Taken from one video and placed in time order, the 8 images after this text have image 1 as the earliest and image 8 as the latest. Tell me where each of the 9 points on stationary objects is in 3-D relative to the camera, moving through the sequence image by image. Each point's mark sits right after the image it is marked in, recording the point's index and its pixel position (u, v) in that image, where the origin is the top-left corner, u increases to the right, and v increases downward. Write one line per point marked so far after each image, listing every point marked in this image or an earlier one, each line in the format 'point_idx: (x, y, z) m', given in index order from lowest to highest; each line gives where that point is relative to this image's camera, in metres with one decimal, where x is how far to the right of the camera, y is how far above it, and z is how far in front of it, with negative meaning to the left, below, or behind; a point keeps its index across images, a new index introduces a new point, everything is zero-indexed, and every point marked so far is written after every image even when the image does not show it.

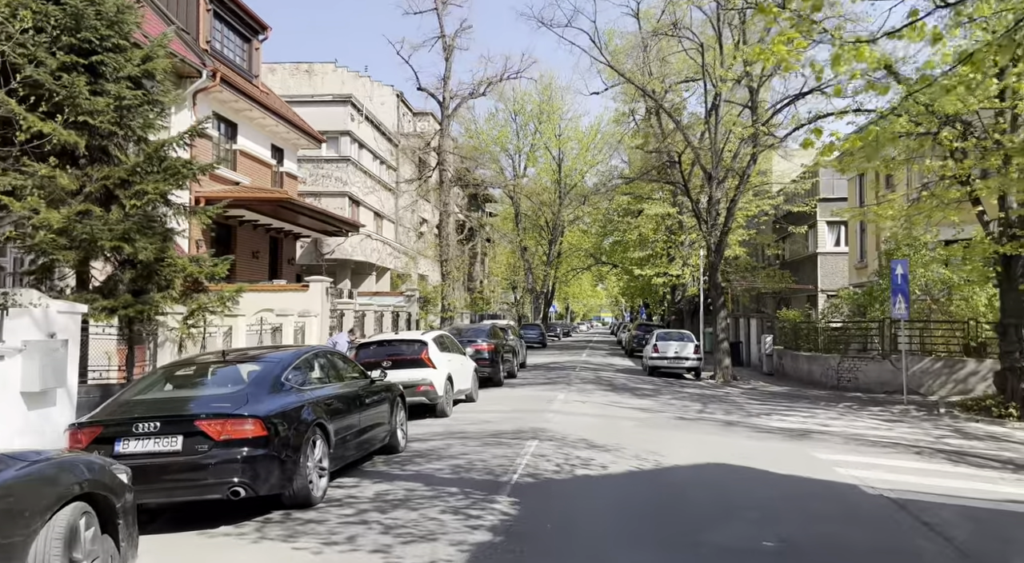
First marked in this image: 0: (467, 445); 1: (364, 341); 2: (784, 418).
0: (-0.6, -2.1, +10.5) m
1: (-2.5, -1.0, +13.9) m
2: (+5.1, -2.6, +15.1) m
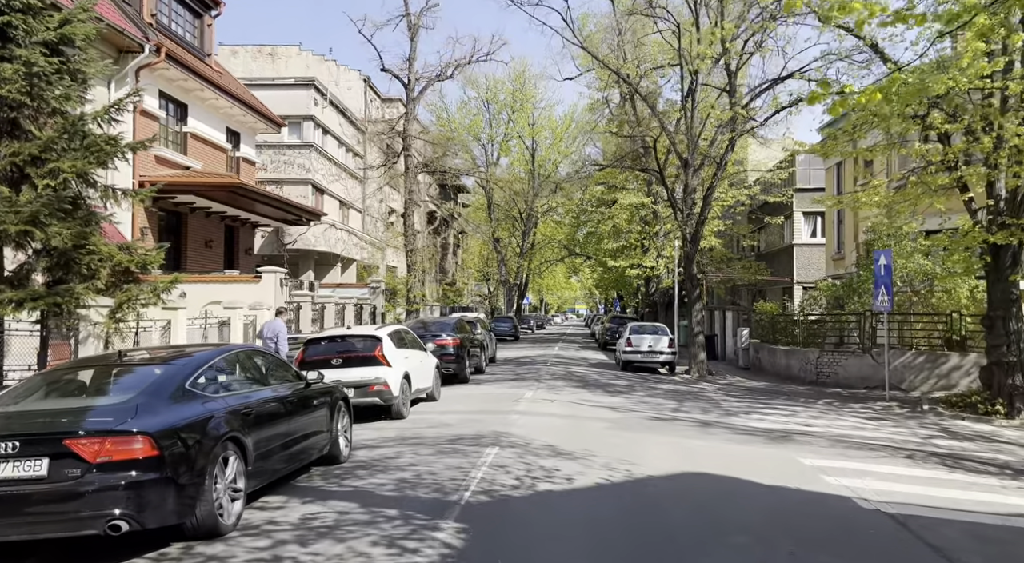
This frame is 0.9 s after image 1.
0: (-1.1, -2.0, +9.4) m
1: (-3.1, -0.9, +12.7) m
2: (+4.5, -2.4, +14.2) m
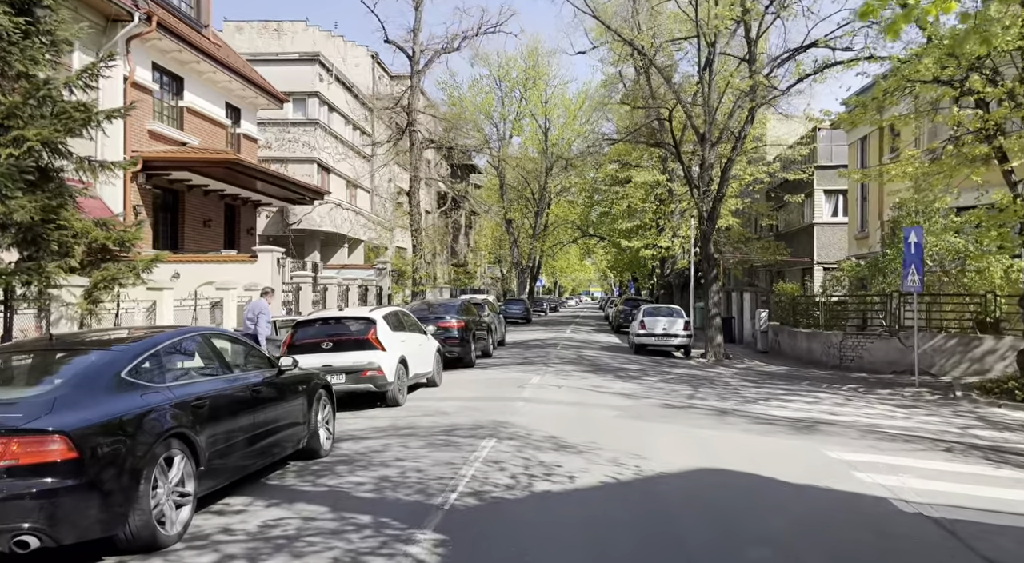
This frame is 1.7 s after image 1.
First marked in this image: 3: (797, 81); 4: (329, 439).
0: (-1.1, -1.8, +8.6) m
1: (-3.1, -0.5, +11.9) m
2: (+4.5, -2.0, +13.3) m
3: (+6.0, +4.2, +17.0) m
4: (-1.9, -1.6, +8.2) m
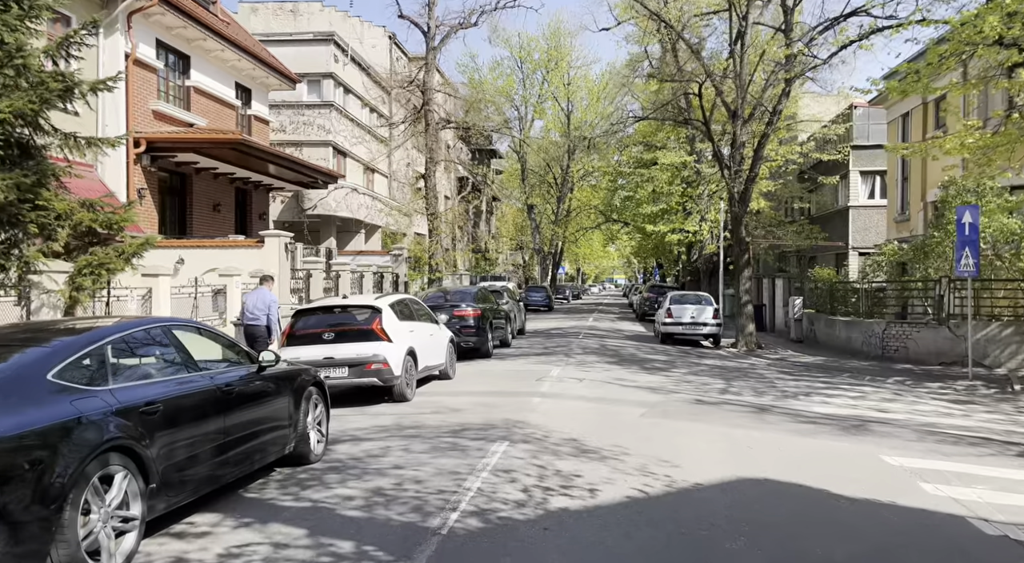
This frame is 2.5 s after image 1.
0: (-0.9, -1.6, +7.7) m
1: (-2.8, -0.3, +11.0) m
2: (+4.8, -1.8, +12.2) m
3: (+6.4, +4.5, +15.8) m
4: (-1.7, -1.5, +7.3) m
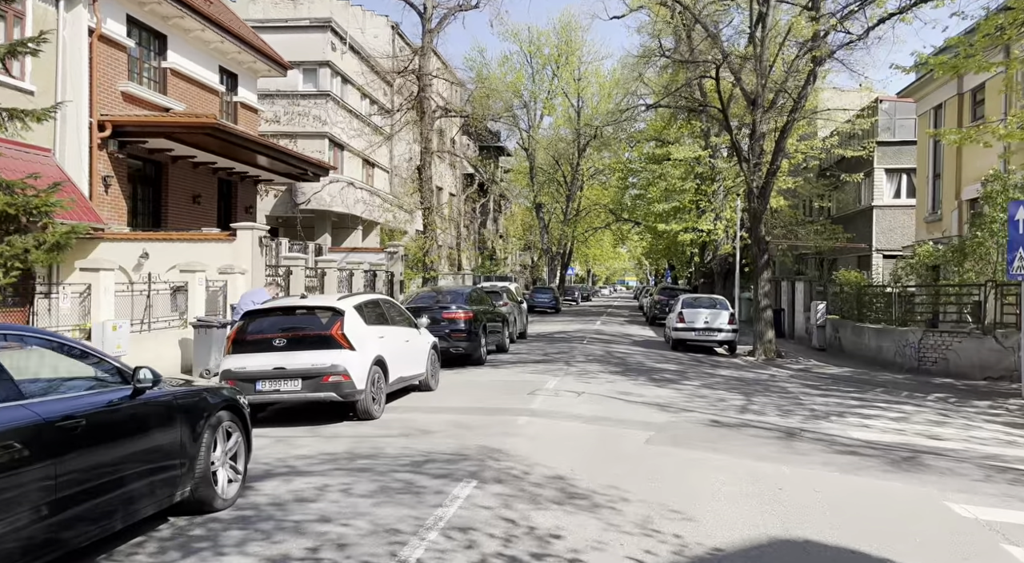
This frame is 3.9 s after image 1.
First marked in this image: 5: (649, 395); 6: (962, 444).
0: (-1.2, -1.6, +6.1) m
1: (-3.0, -0.3, +9.5) m
2: (+4.6, -1.8, +10.5) m
3: (+6.3, +4.5, +14.1) m
4: (-2.0, -1.4, +5.7) m
5: (+2.0, -1.7, +12.0) m
6: (+5.1, -1.8, +9.2) m
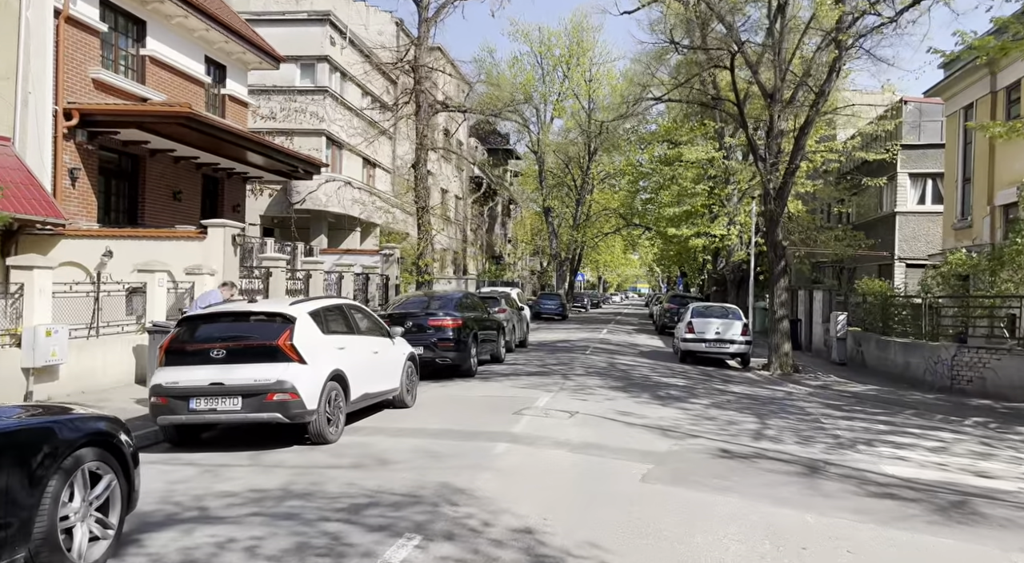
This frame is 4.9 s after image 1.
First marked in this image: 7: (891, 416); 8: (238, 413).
0: (-1.5, -1.6, +4.8) m
1: (-3.2, -0.3, +8.2) m
2: (+4.4, -1.9, +9.2) m
3: (+6.2, +4.3, +12.8) m
4: (-2.3, -1.4, +4.5) m
5: (+1.8, -1.8, +10.7) m
6: (+4.9, -2.0, +7.9) m
7: (+5.6, -2.0, +12.0) m
8: (-2.6, -1.3, +7.7) m
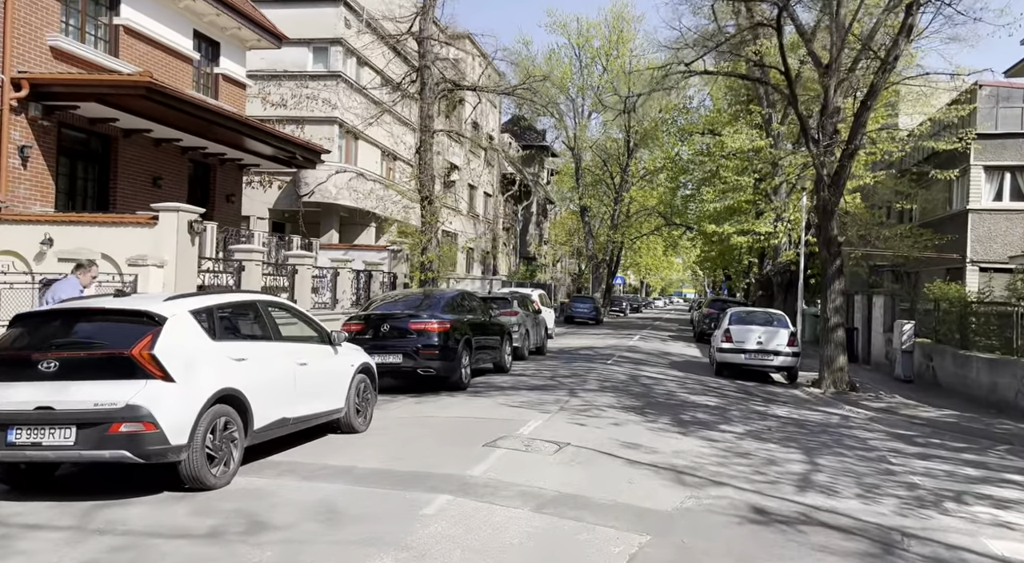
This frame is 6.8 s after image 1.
0: (-2.1, -1.5, +2.6) m
1: (-3.6, -0.2, +6.1) m
2: (+4.1, -1.9, +6.6) m
3: (+6.2, +4.3, +10.1) m
4: (-2.9, -1.3, +2.3) m
5: (+1.6, -1.7, +8.3) m
6: (+4.5, -1.9, +5.3) m
7: (+5.4, -2.0, +9.4) m
8: (-3.0, -1.1, +5.5) m
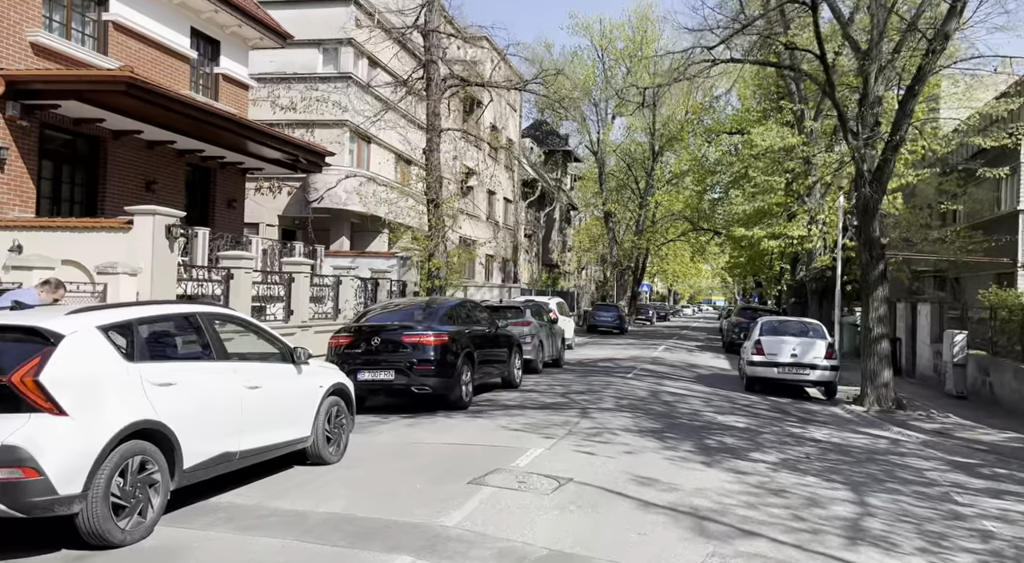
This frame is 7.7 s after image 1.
0: (-2.3, -1.5, +1.5) m
1: (-3.7, -0.3, +5.1) m
2: (+3.9, -1.9, +5.3) m
3: (+6.1, +4.2, +8.8) m
4: (-3.1, -1.3, +1.2) m
5: (+1.5, -1.8, +7.1) m
6: (+4.3, -1.9, +3.9) m
7: (+5.4, -2.0, +8.0) m
8: (-3.2, -1.2, +4.5) m
